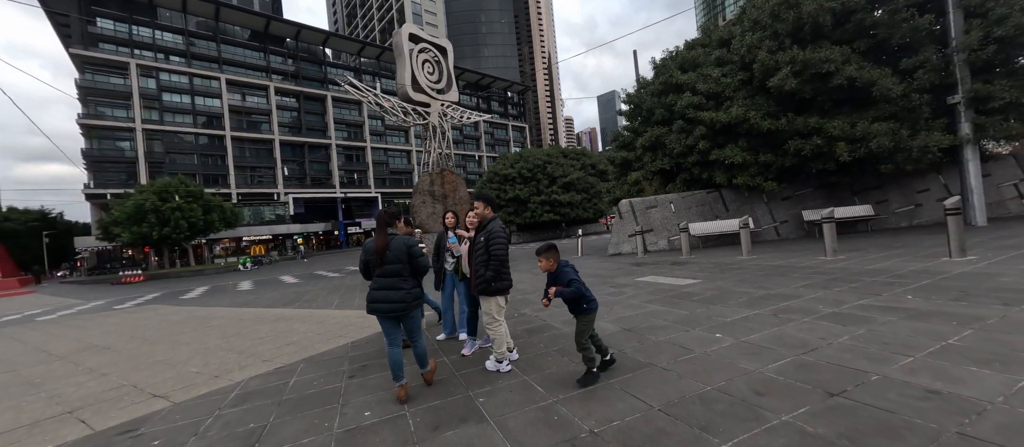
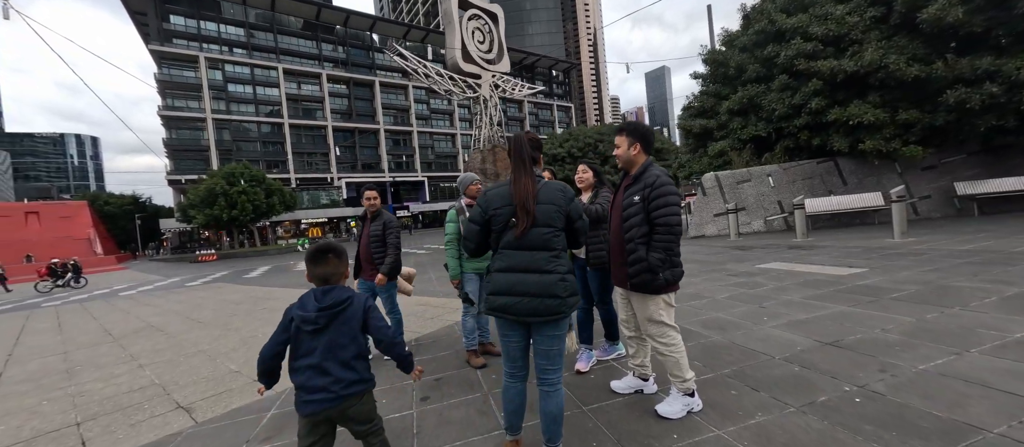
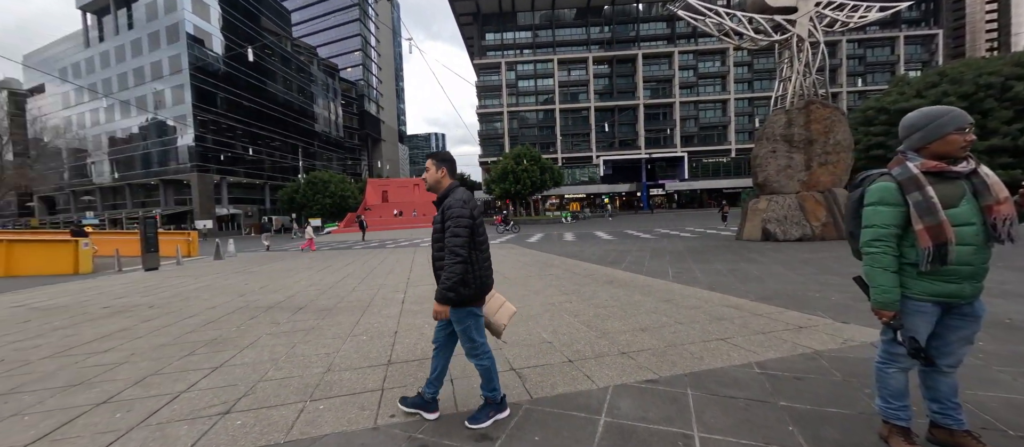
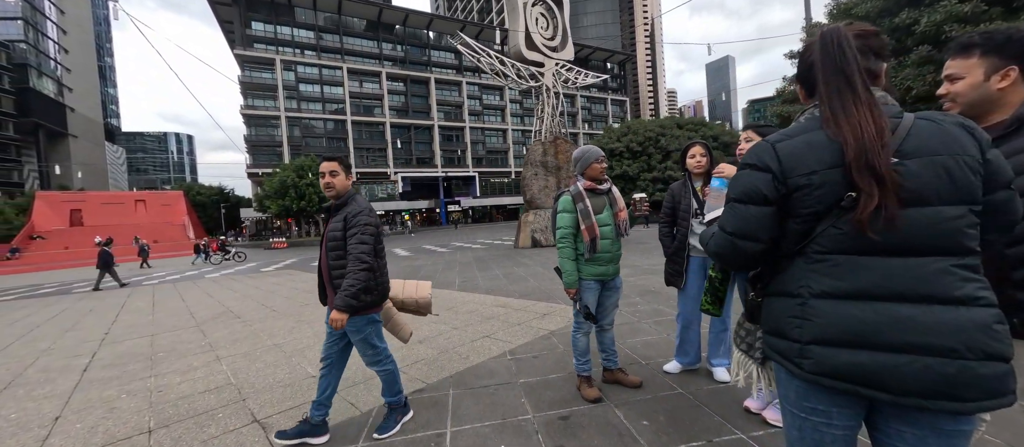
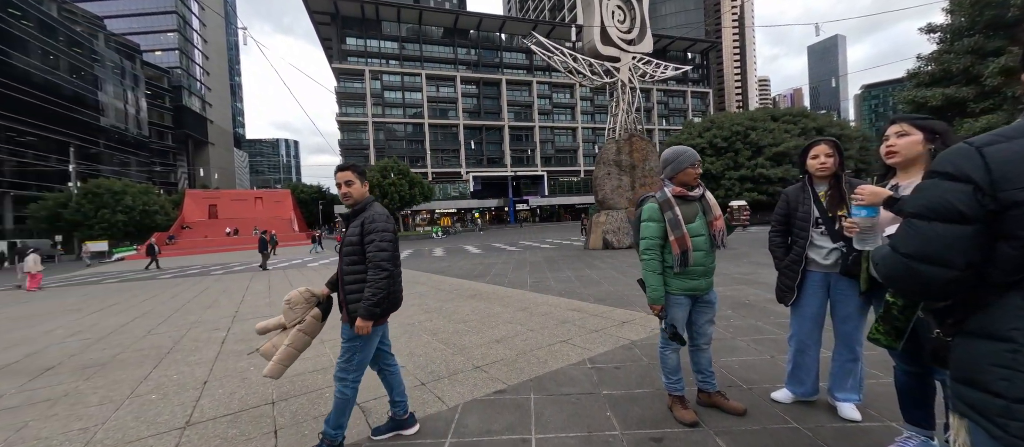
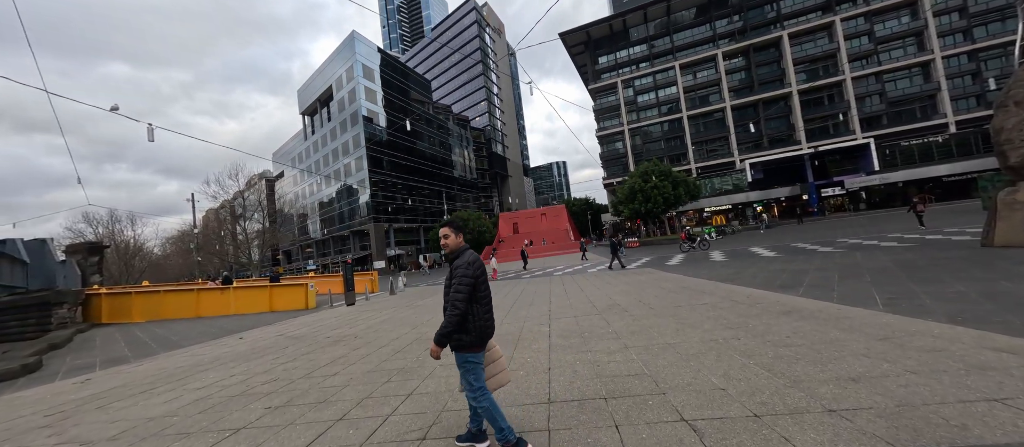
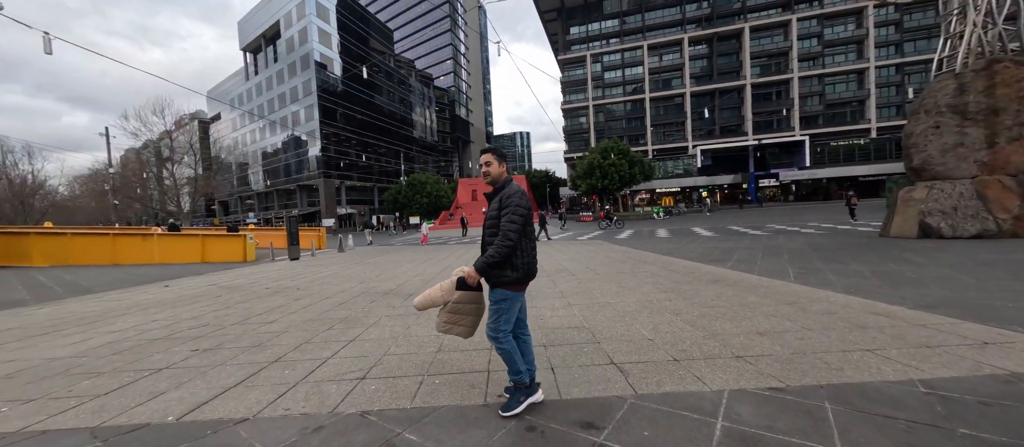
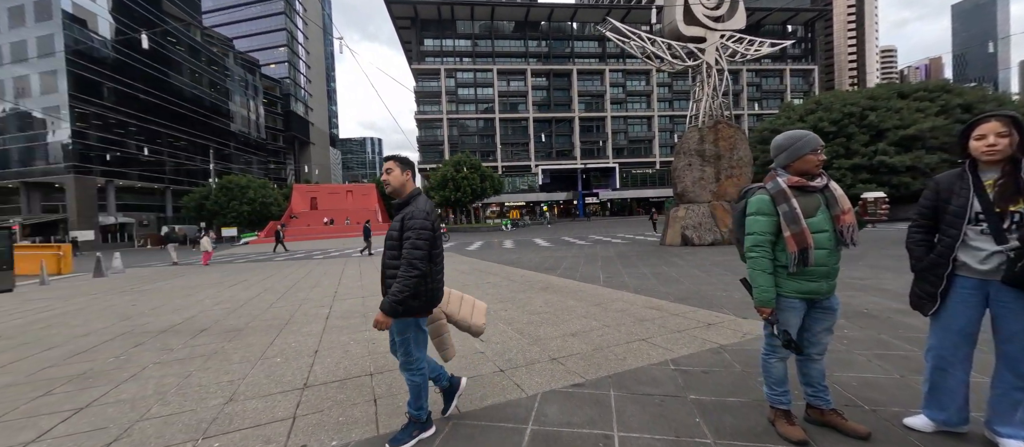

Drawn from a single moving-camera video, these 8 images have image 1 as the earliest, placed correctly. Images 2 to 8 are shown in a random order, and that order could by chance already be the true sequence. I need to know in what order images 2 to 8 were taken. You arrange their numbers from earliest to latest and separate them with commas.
2, 4, 5, 8, 3, 7, 6
